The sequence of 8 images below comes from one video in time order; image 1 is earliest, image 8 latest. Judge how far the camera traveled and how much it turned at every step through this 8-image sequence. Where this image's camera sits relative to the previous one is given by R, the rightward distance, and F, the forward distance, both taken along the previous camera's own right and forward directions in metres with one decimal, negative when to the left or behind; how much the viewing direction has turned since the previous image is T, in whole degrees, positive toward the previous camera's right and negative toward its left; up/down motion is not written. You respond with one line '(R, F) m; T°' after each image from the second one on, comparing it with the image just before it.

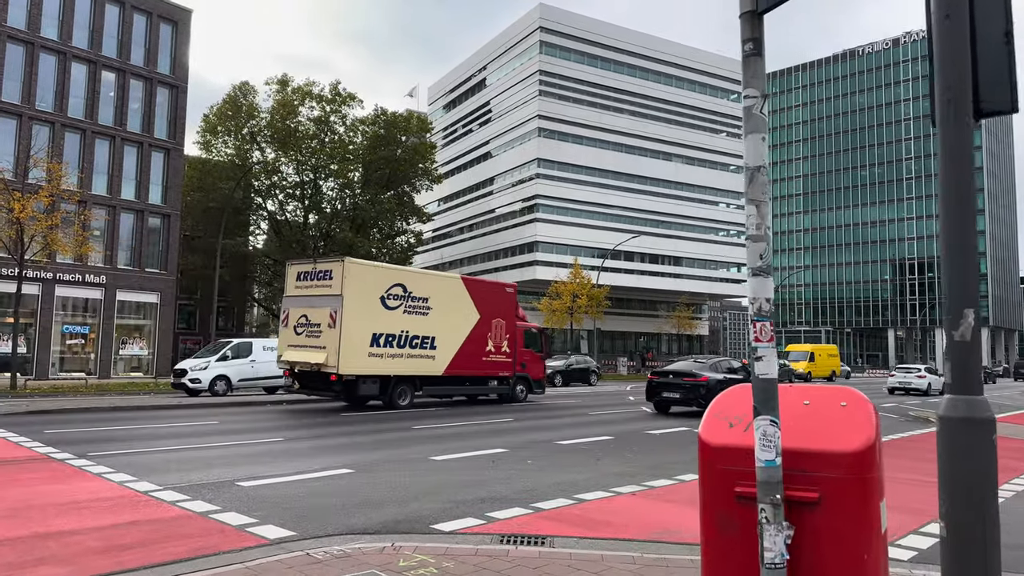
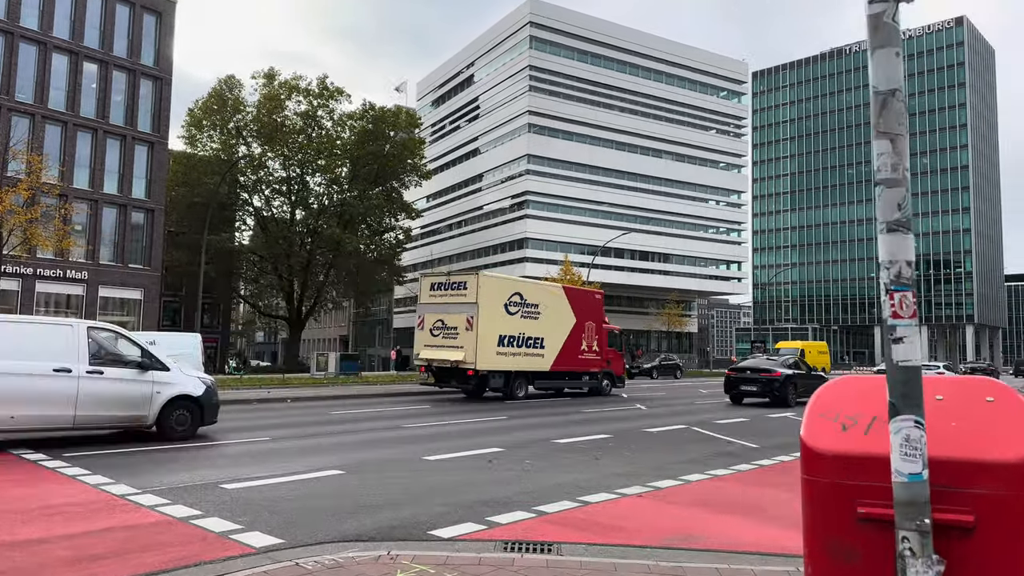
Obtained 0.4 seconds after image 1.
(-0.1, +0.4) m; +1°
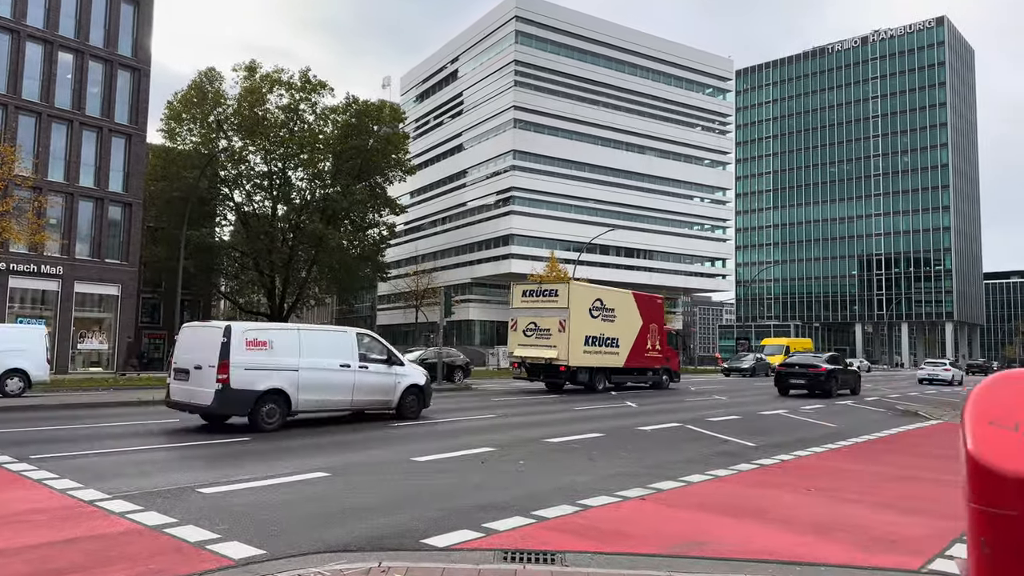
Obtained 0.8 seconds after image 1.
(-0.1, +0.4) m; +1°
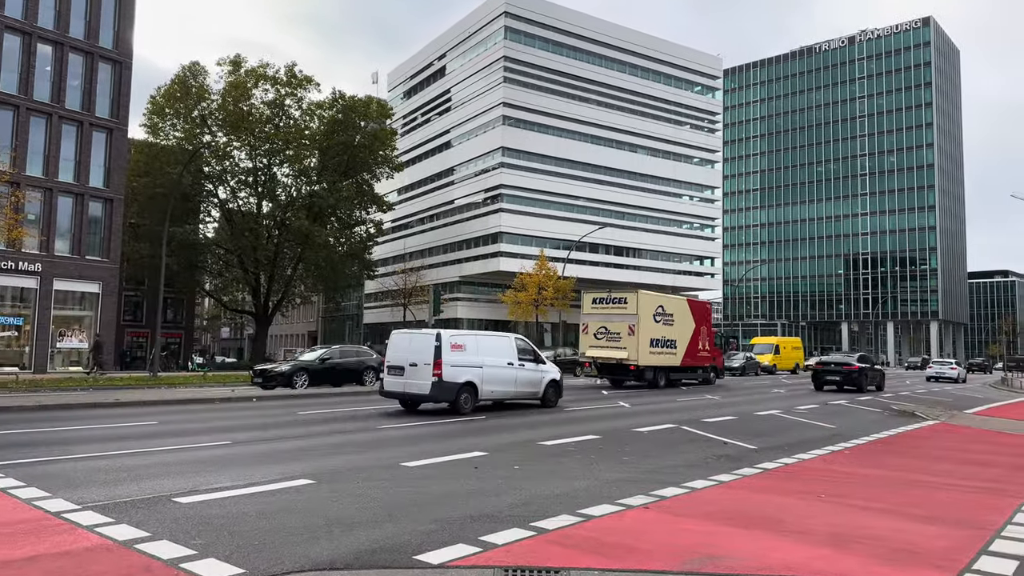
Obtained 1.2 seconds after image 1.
(-0.1, +0.4) m; +1°
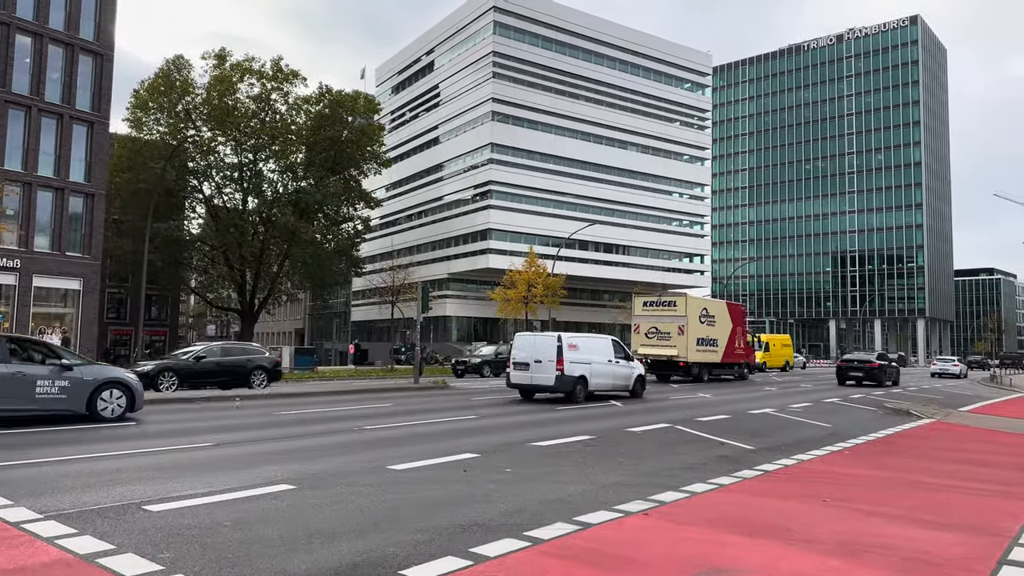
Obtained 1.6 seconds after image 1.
(0.0, +0.4) m; +1°
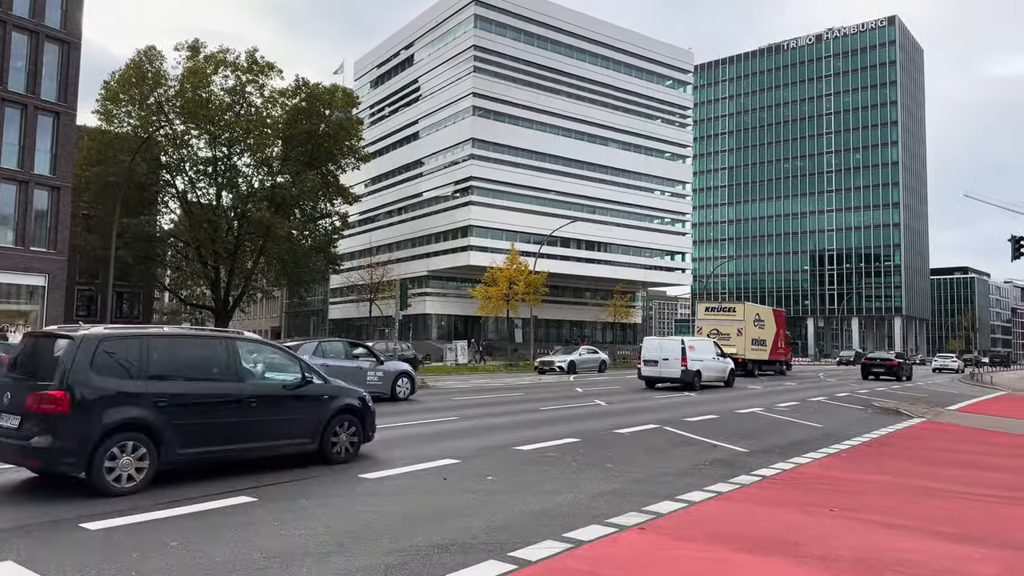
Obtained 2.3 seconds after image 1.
(0.0, +0.6) m; +2°
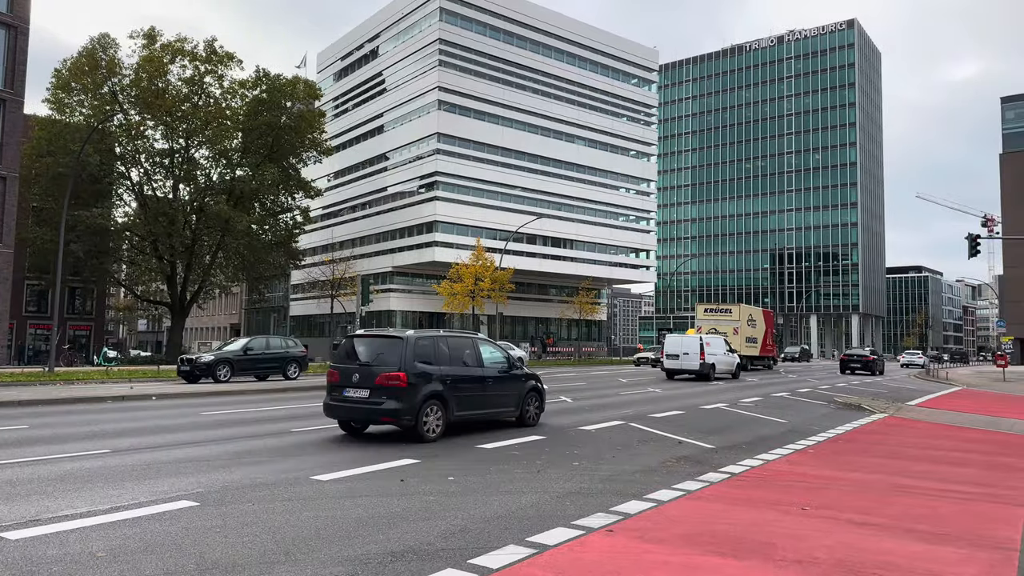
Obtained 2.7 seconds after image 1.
(0.0, +0.3) m; +3°
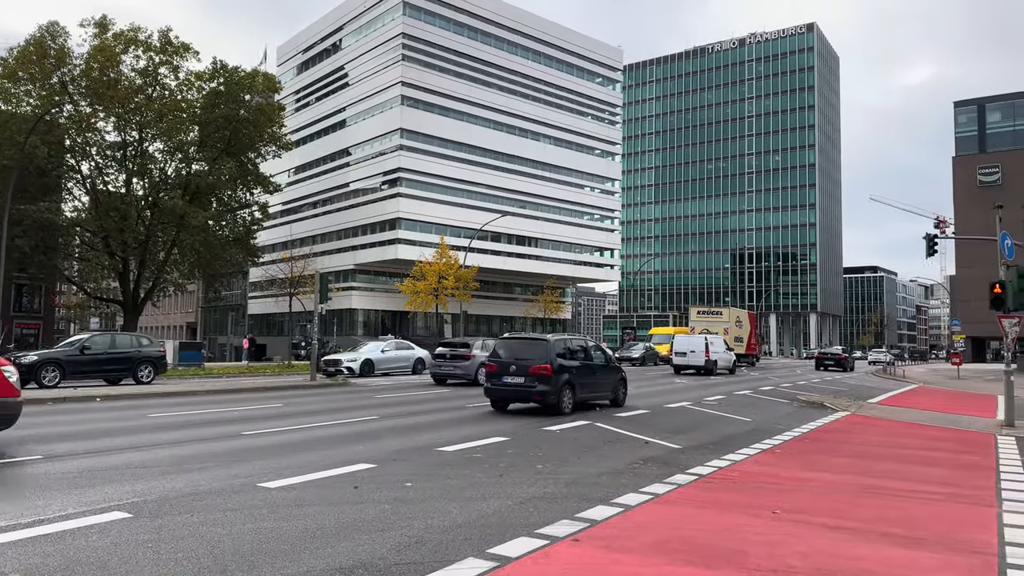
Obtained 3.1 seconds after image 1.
(0.0, +0.3) m; +3°
